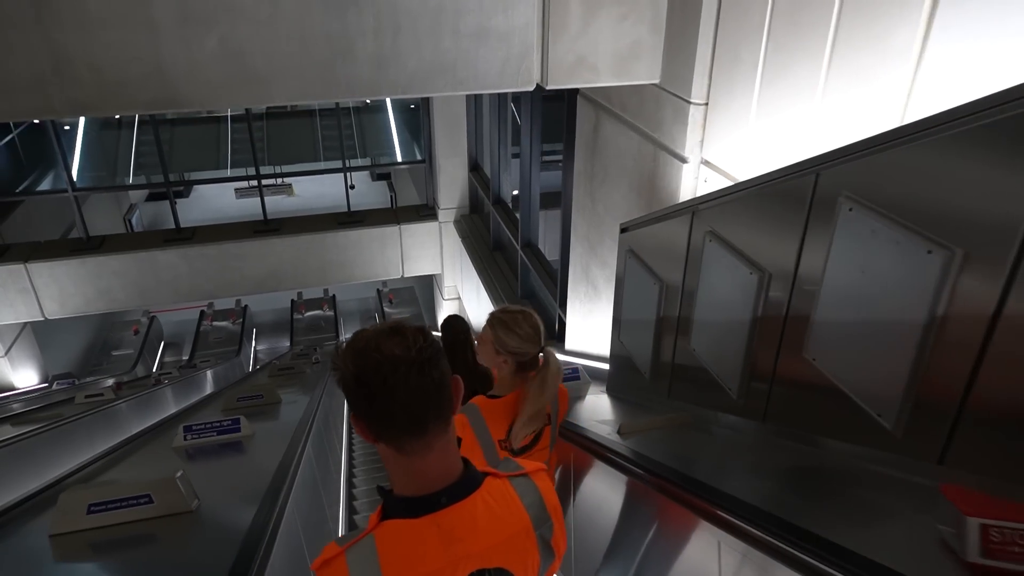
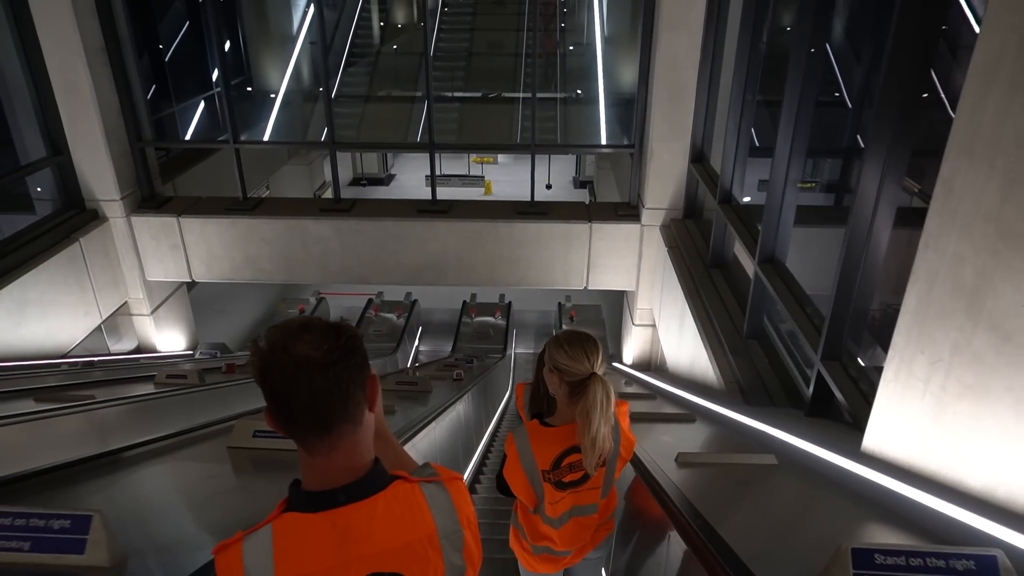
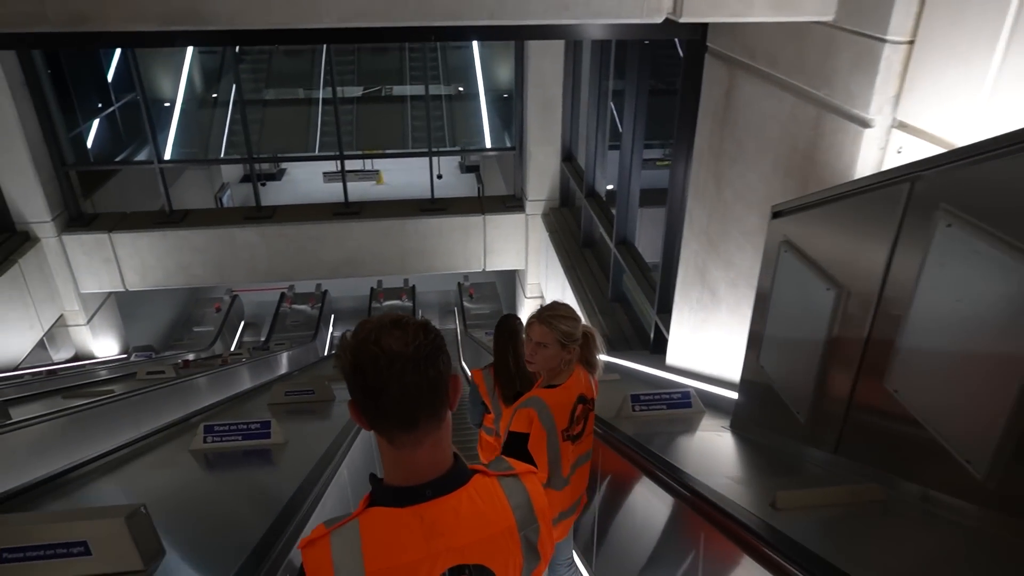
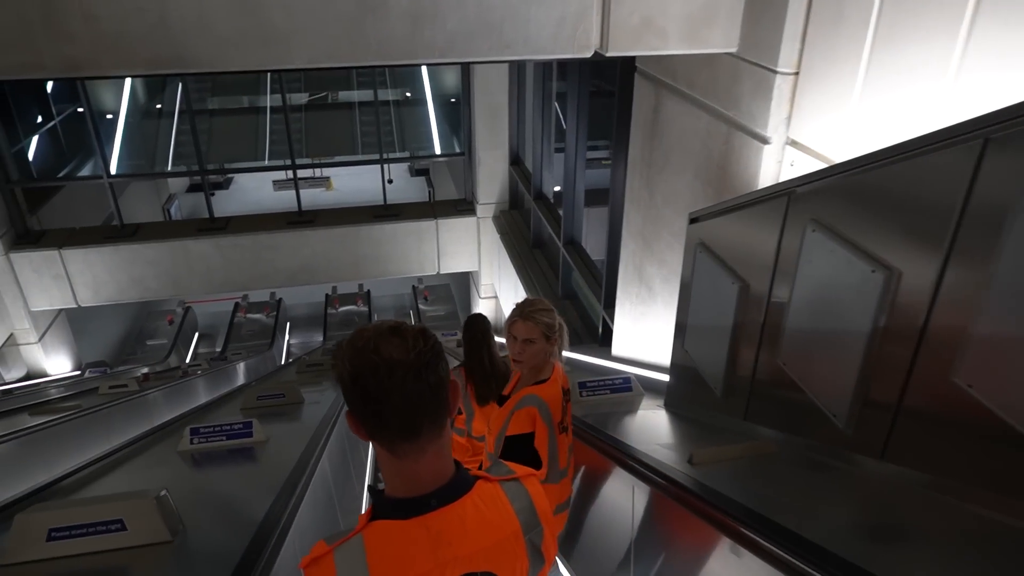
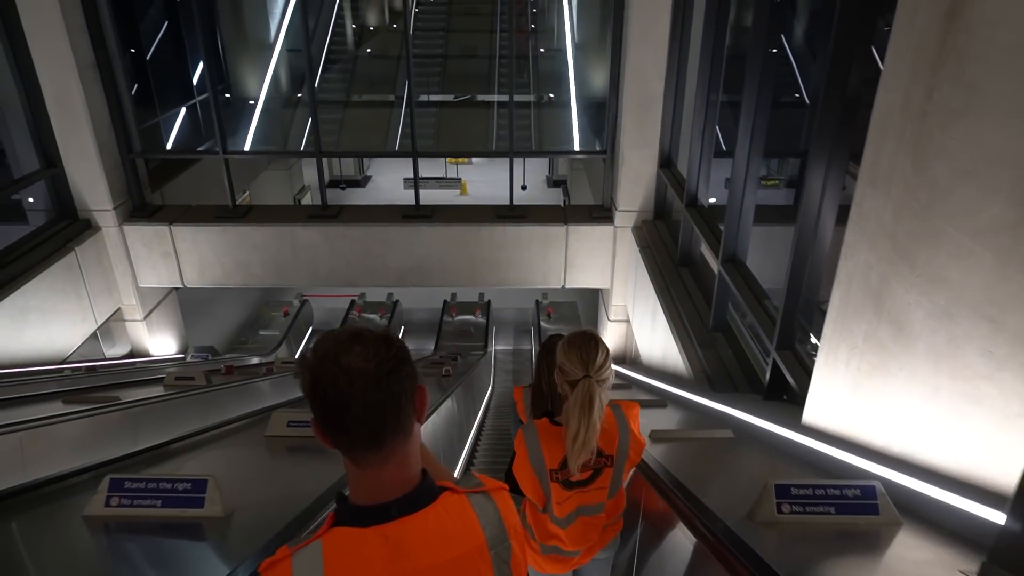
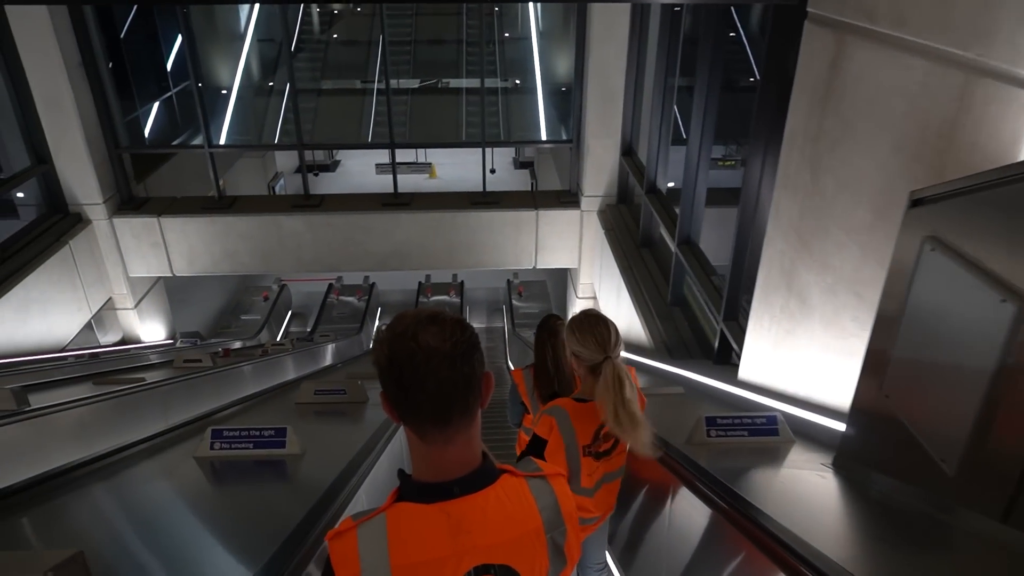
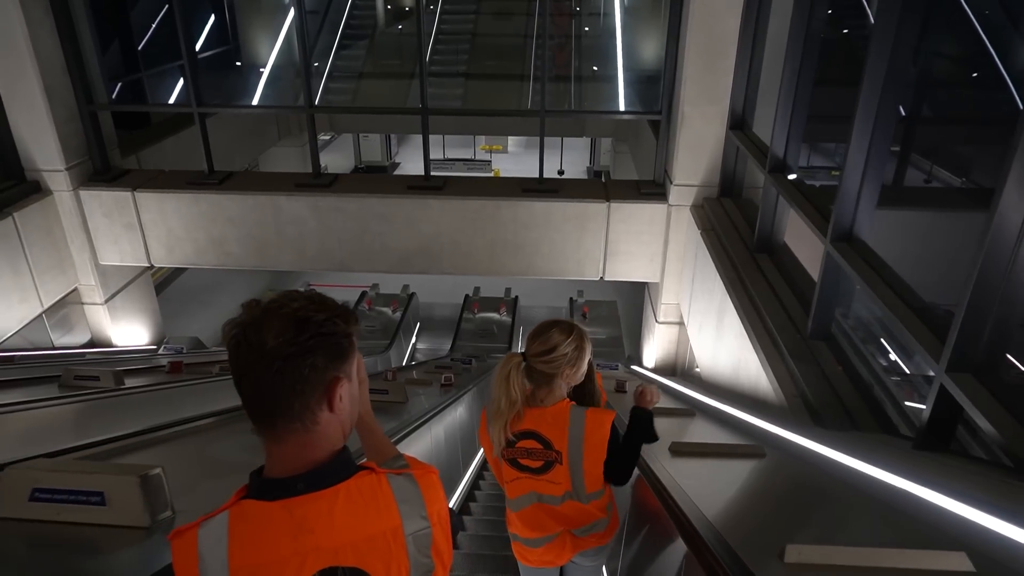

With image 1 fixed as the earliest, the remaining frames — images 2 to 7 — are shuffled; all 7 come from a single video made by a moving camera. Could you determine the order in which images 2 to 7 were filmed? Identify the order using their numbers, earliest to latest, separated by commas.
4, 3, 6, 5, 2, 7
